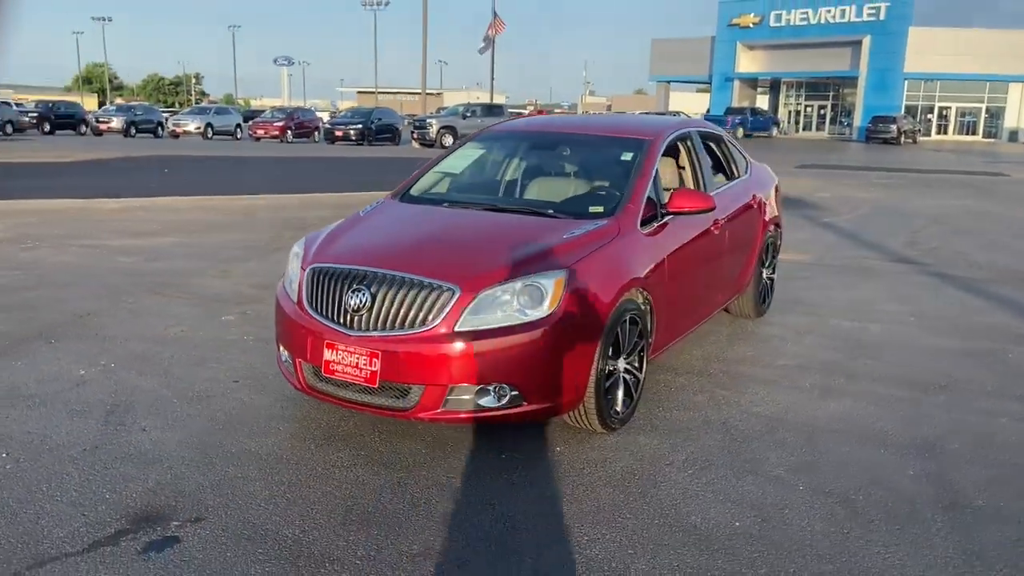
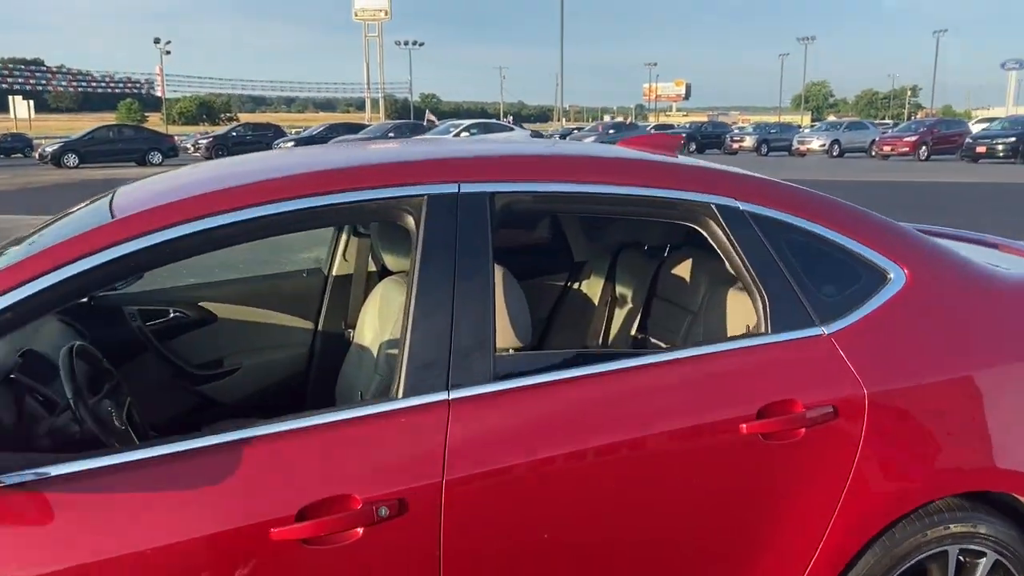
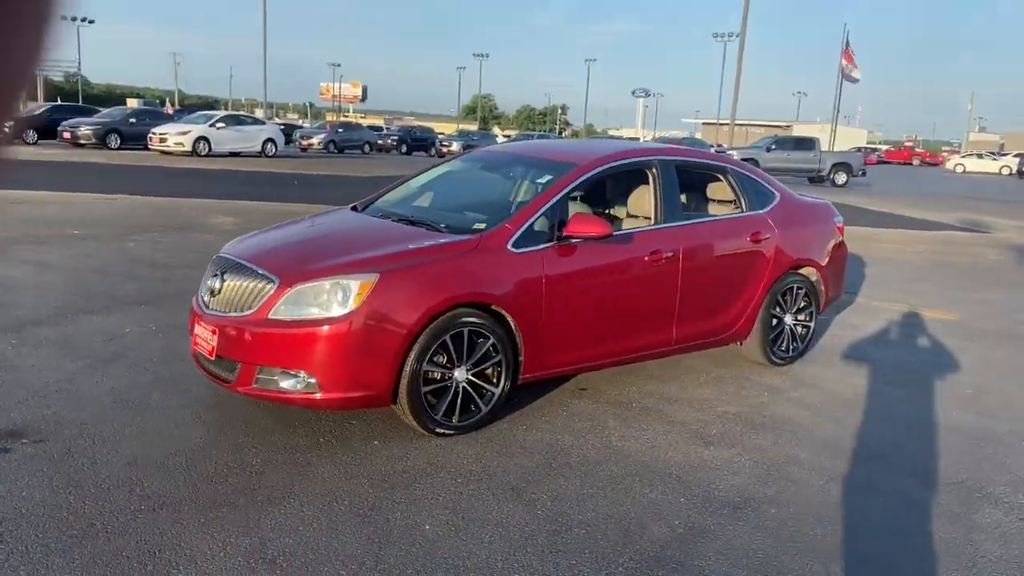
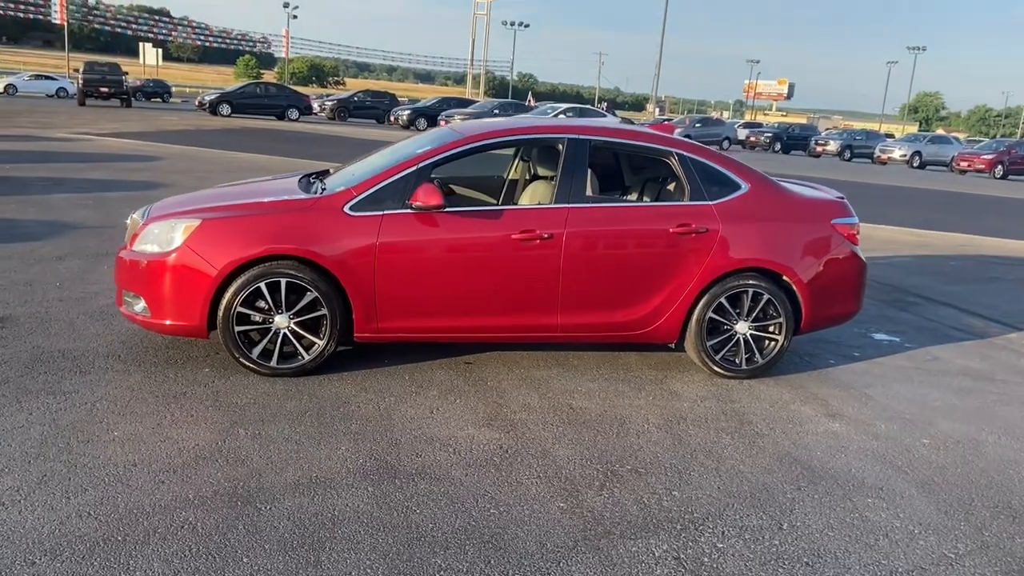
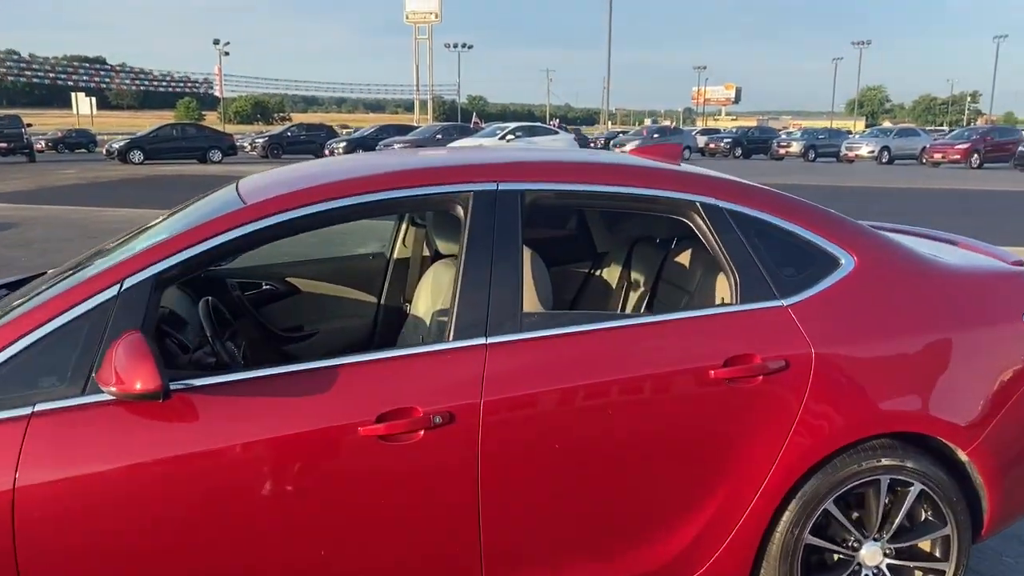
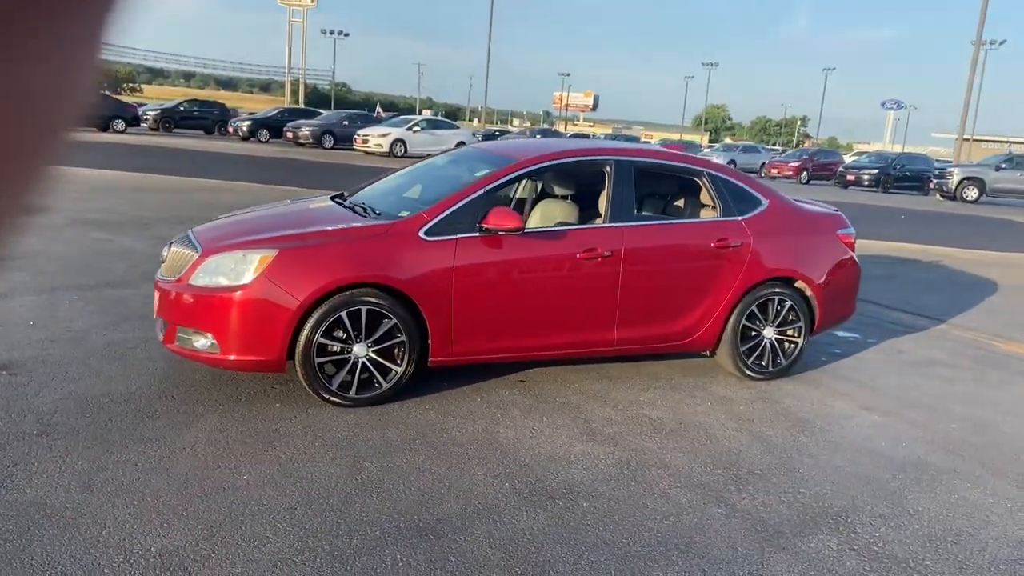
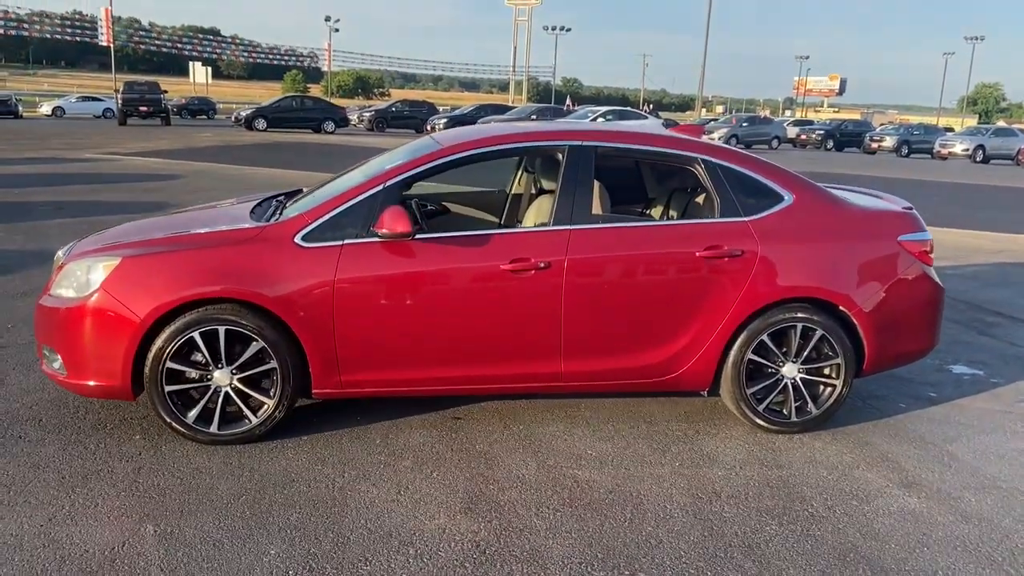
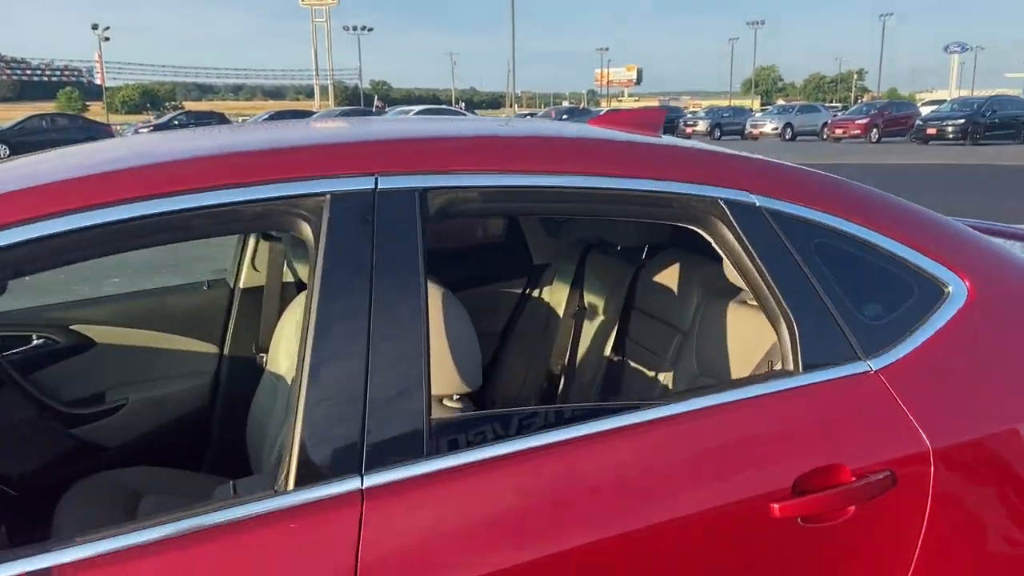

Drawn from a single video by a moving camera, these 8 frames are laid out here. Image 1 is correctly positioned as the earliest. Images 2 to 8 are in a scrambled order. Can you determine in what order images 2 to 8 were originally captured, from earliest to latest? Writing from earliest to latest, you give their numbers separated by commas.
3, 6, 4, 7, 5, 2, 8
